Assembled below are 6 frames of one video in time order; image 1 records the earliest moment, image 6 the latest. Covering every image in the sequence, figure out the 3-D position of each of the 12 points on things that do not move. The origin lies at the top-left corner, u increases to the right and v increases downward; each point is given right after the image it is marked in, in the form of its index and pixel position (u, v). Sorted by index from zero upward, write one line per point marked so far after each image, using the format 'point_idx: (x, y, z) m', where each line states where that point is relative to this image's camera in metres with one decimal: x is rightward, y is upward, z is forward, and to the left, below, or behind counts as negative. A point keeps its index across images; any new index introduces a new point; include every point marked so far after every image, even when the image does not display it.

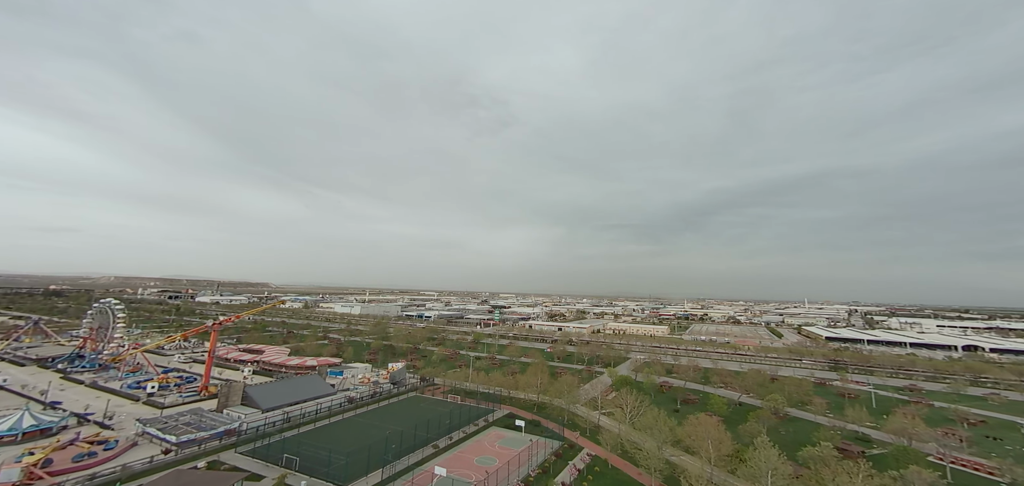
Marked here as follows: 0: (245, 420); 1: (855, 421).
0: (-11.9, -7.9, +17.9) m
1: (+14.4, -7.4, +16.8) m
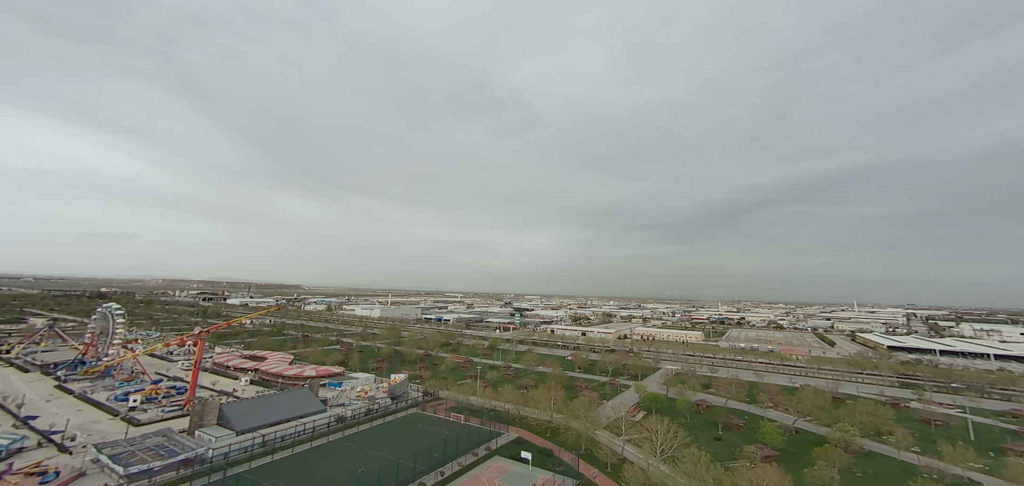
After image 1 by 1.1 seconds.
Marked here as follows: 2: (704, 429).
0: (-11.7, -7.9, +15.7) m
1: (+14.5, -7.1, +13.0) m
2: (+8.7, -8.5, +18.2) m
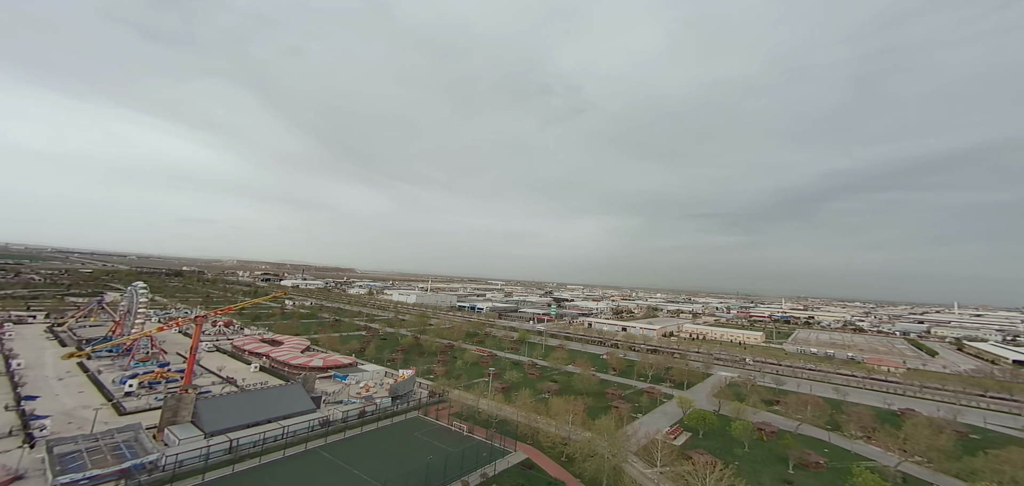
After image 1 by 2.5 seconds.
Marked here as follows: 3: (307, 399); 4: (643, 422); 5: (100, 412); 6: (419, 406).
0: (-11.6, -7.0, +13.8) m
1: (+14.1, -6.7, +8.1) m
2: (+8.9, -7.8, +13.9) m
3: (-9.4, -7.1, +18.2) m
4: (+6.1, -8.3, +18.6) m
5: (-18.0, -7.4, +17.6) m
6: (-4.6, -8.1, +19.8) m
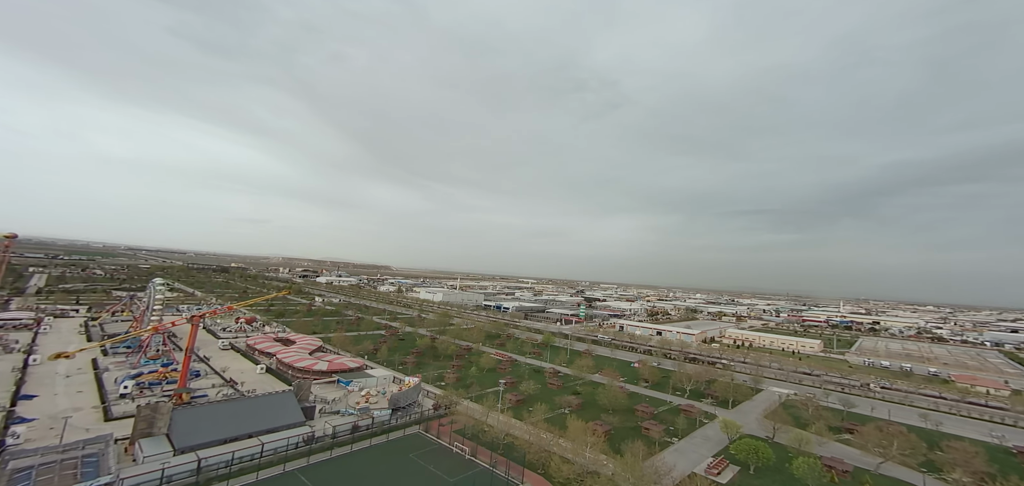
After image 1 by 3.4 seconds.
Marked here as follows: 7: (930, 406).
0: (-11.5, -6.8, +12.3) m
1: (+13.6, -6.5, +4.4) m
2: (+9.0, -7.6, +10.7) m
3: (-8.9, -6.8, +16.5) m
4: (+6.6, -8.0, +15.6) m
5: (-17.6, -7.2, +16.6) m
6: (-4.0, -7.8, +17.7) m
7: (+20.1, -7.9, +19.2) m
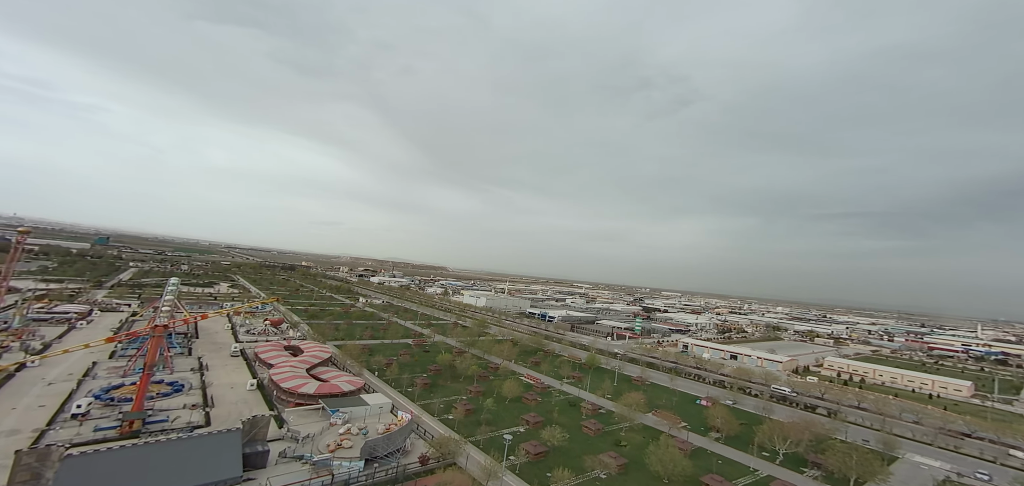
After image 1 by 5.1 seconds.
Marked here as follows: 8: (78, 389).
0: (-11.8, -6.6, +8.8) m
1: (+11.9, -6.5, -2.5) m
2: (+8.2, -7.6, +4.4) m
3: (-8.7, -6.7, +12.6) m
4: (+6.5, -8.0, +9.6) m
5: (-17.3, -6.9, +14.0) m
6: (-3.7, -7.7, +13.1) m
7: (+20.4, -8.1, +11.1) m
8: (-20.5, -6.9, +18.8) m
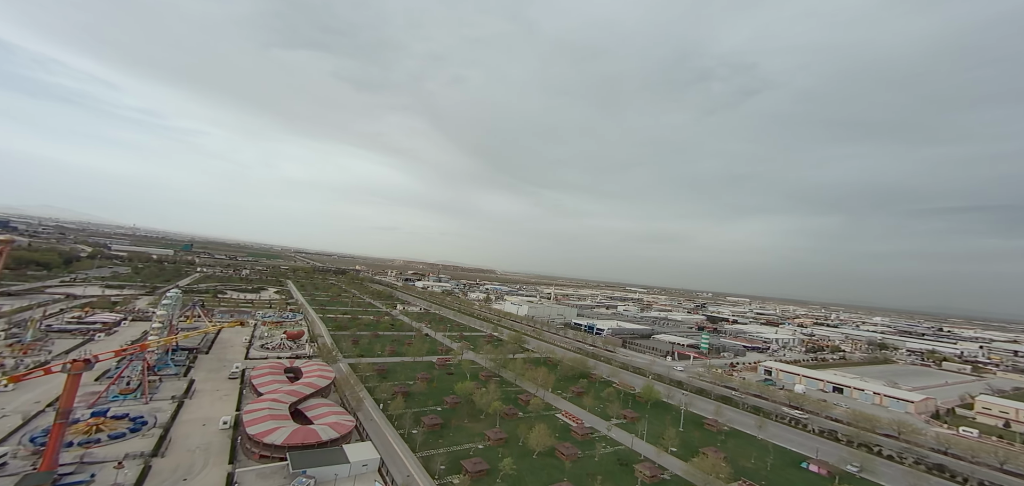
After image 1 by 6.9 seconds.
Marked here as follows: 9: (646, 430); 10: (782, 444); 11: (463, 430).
0: (-12.1, -6.8, +5.0) m
1: (+10.0, -6.4, -9.1) m
2: (+7.2, -7.5, -1.9) m
3: (-8.5, -6.9, +8.4) m
4: (+6.2, -8.0, +3.5) m
5: (-16.9, -7.2, +10.8) m
6: (-3.5, -7.9, +8.3) m
7: (+20.2, -7.9, +3.4) m
8: (-19.5, -7.3, +15.9) m
9: (+6.6, -9.0, +19.5) m
10: (+12.5, -9.2, +18.2) m
11: (-2.2, -8.3, +17.9) m
